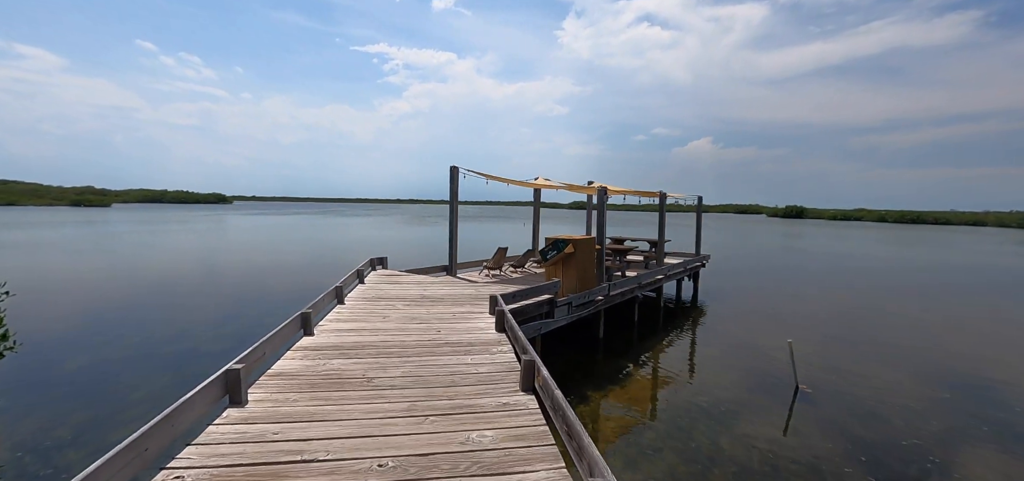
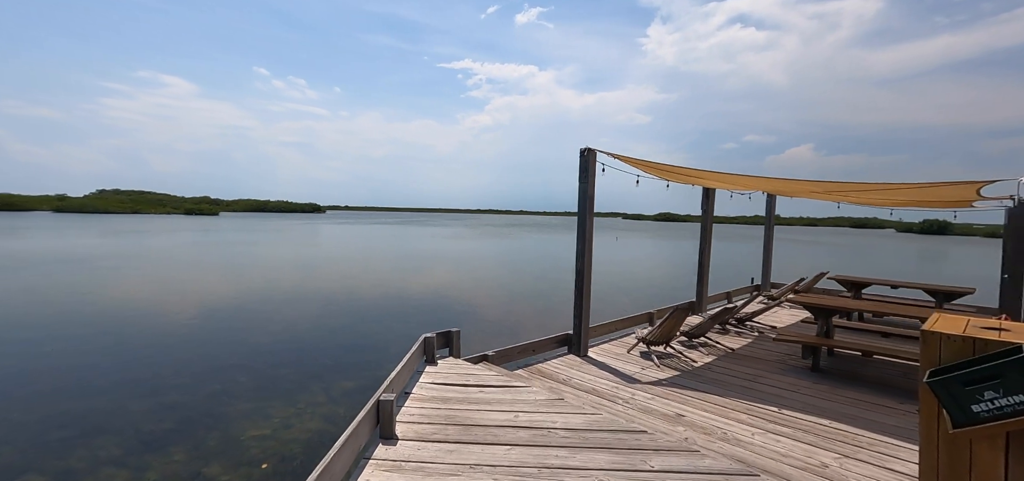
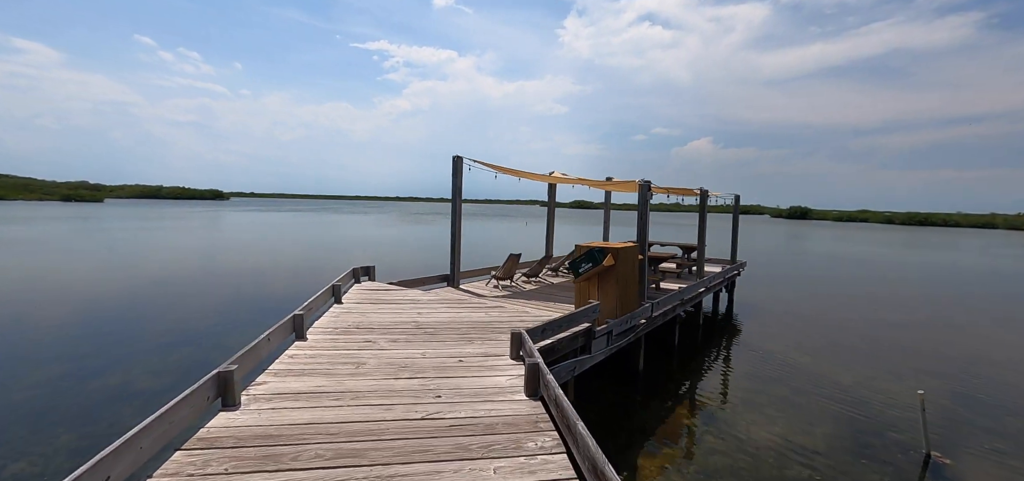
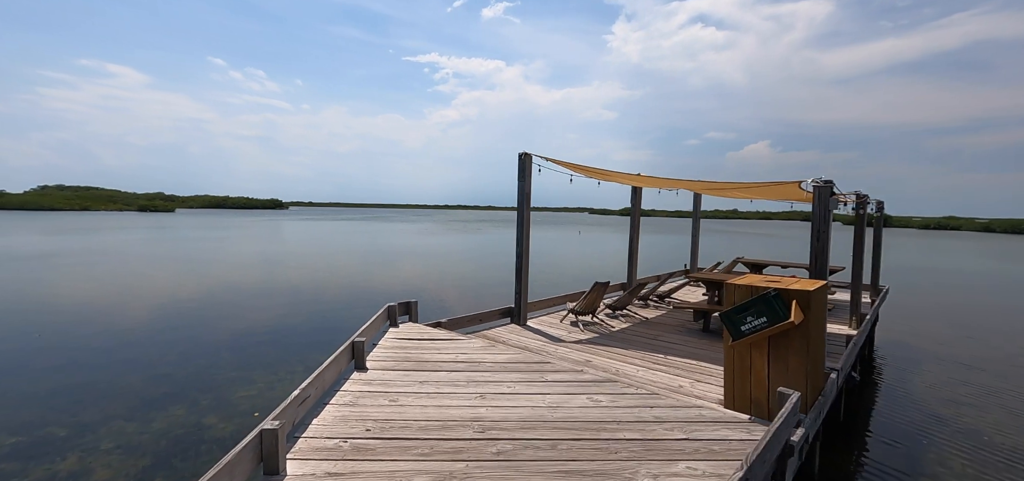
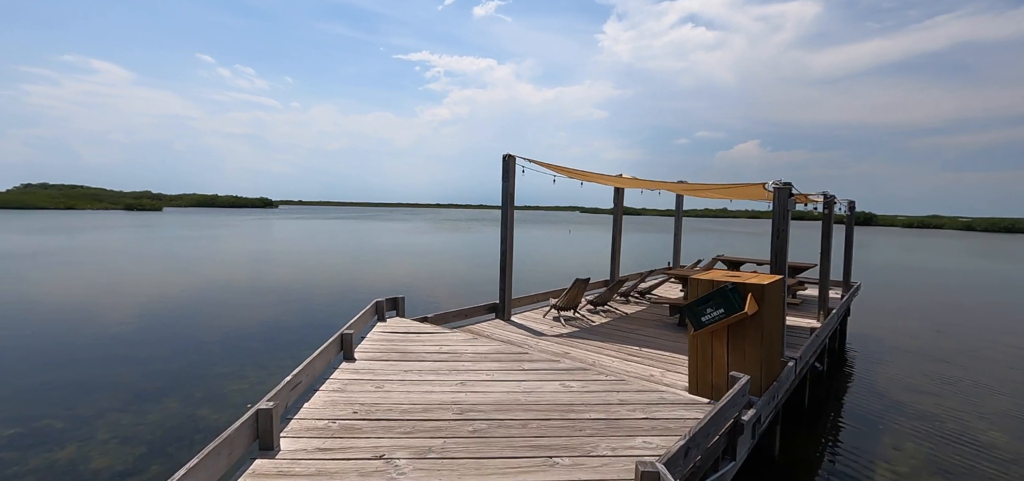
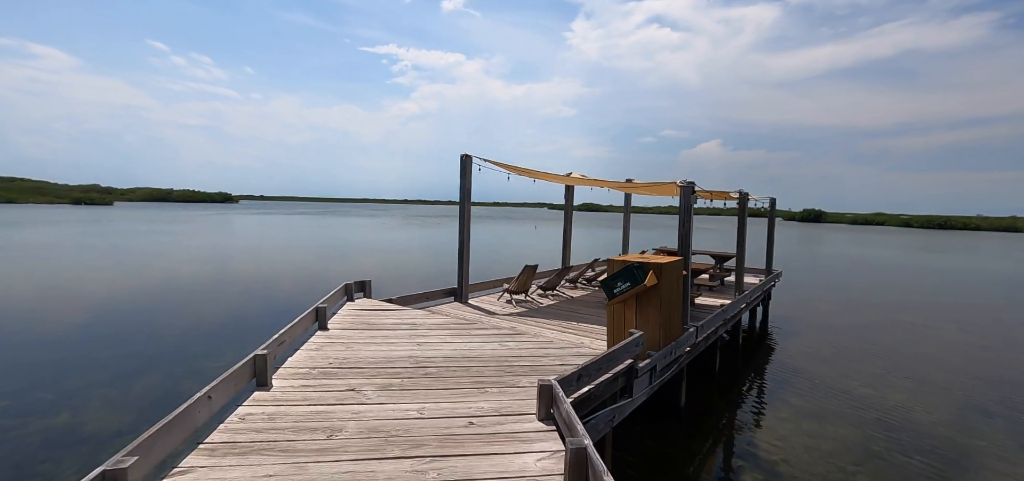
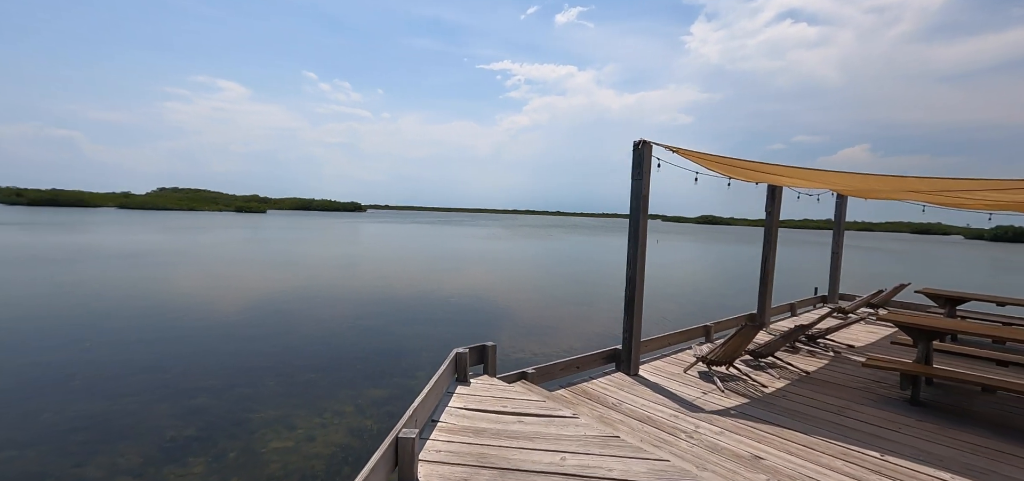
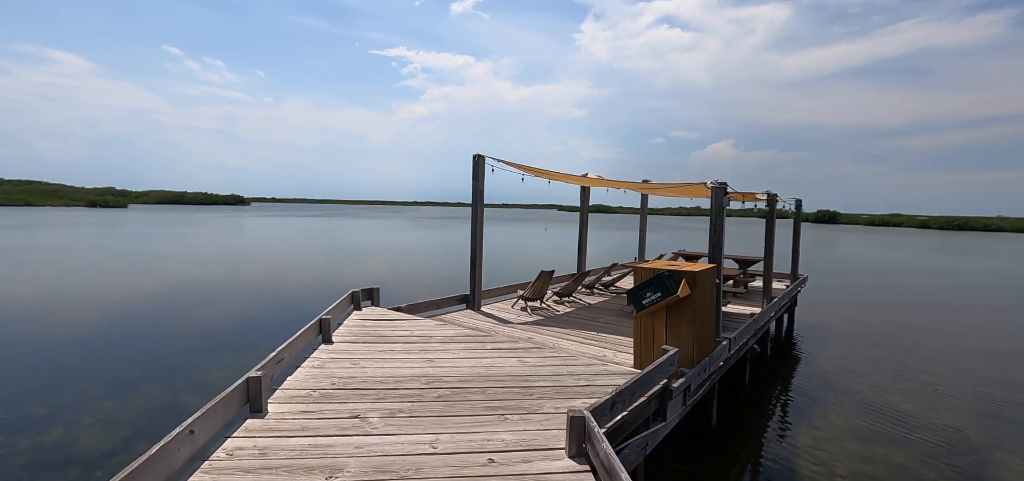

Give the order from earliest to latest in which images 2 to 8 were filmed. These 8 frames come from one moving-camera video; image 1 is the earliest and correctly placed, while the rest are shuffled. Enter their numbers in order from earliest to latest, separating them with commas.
3, 6, 8, 5, 4, 2, 7
